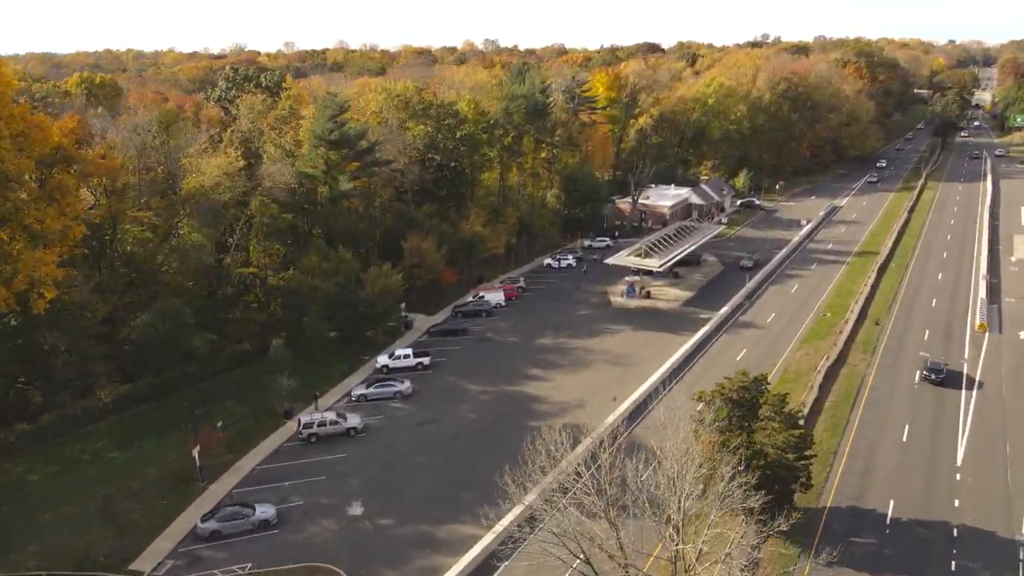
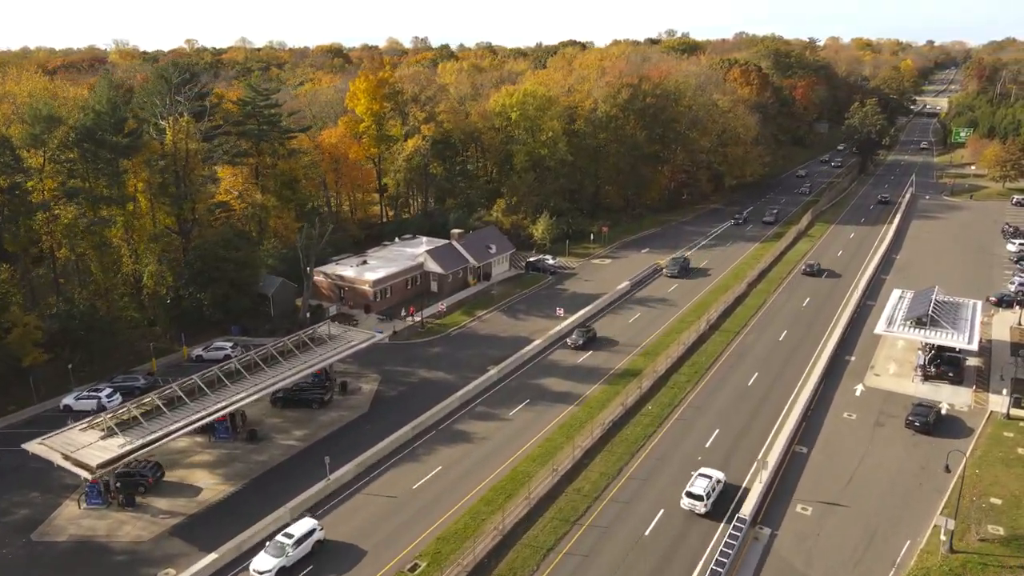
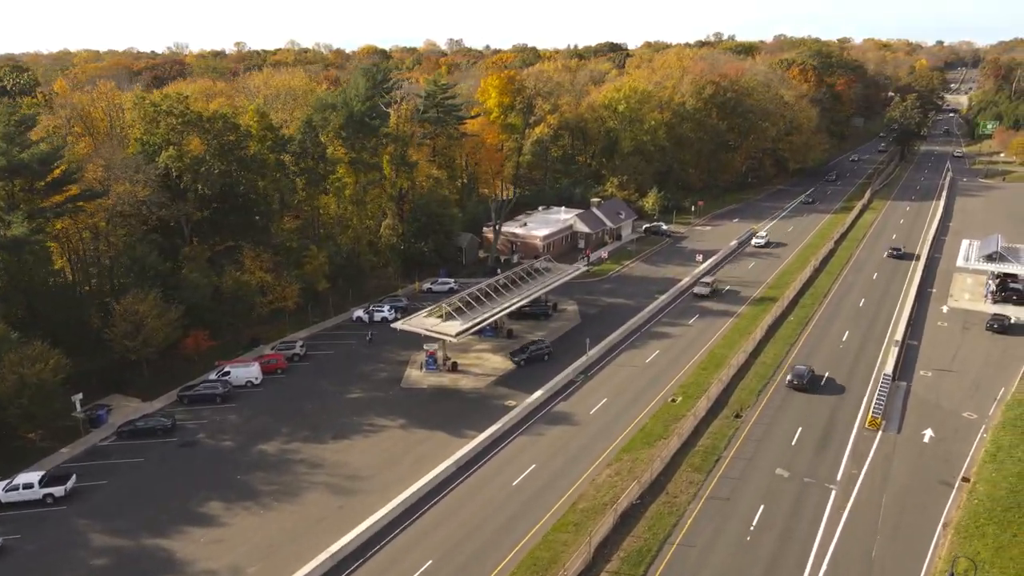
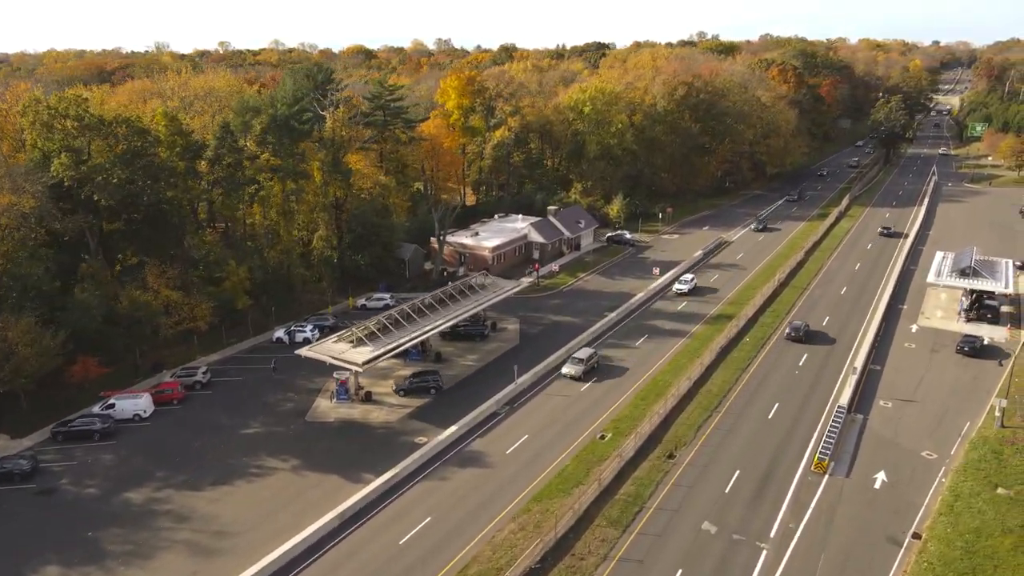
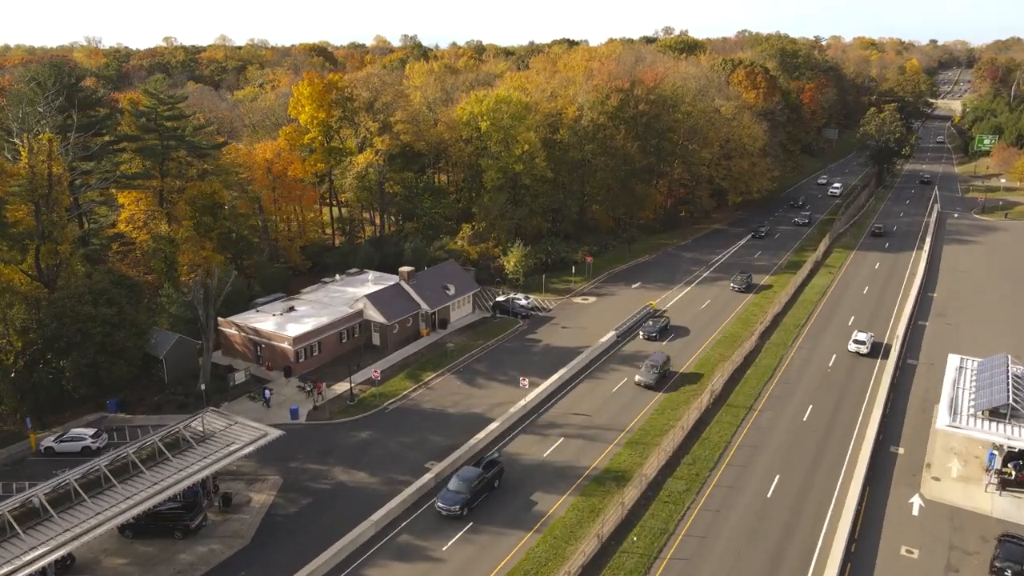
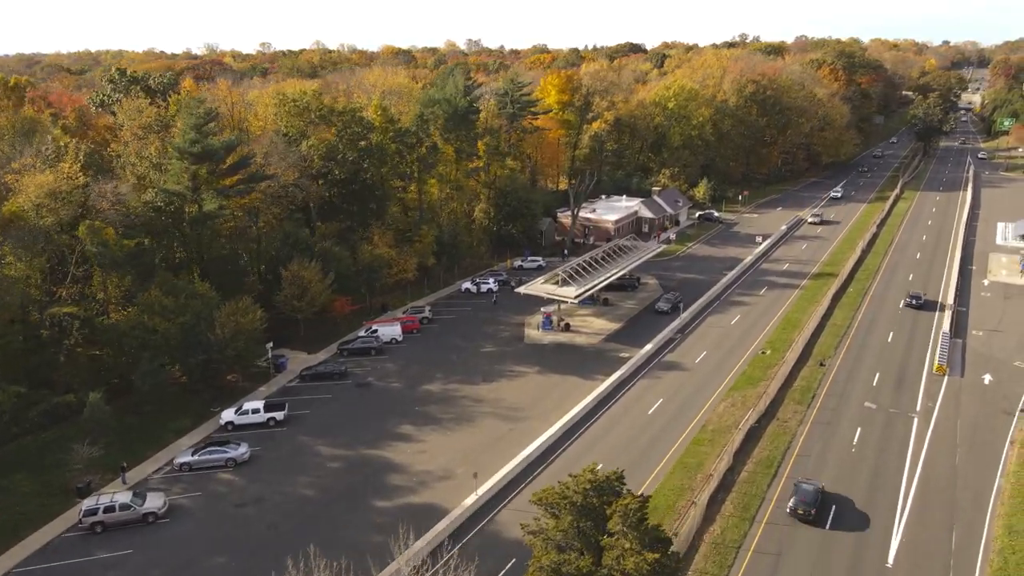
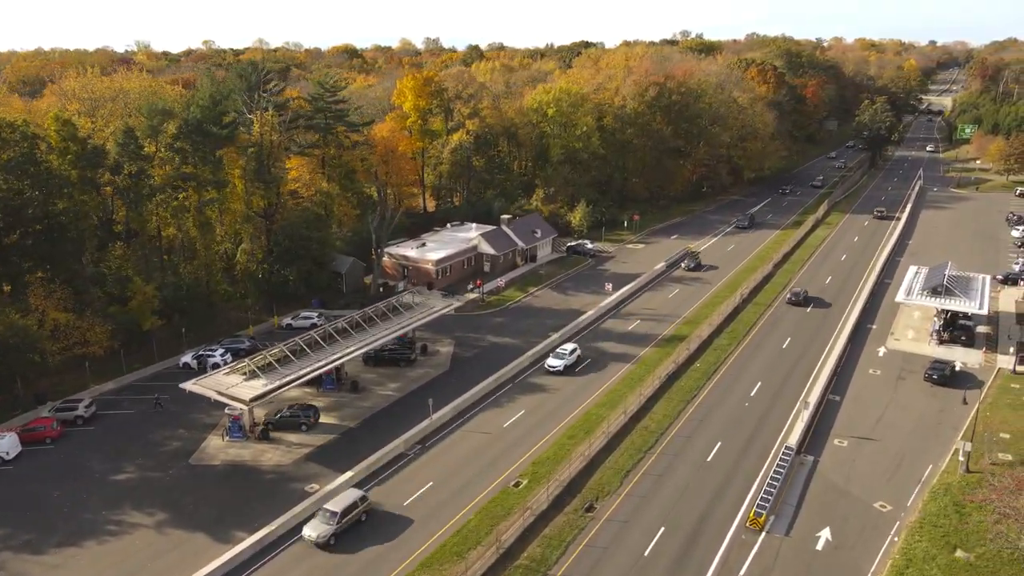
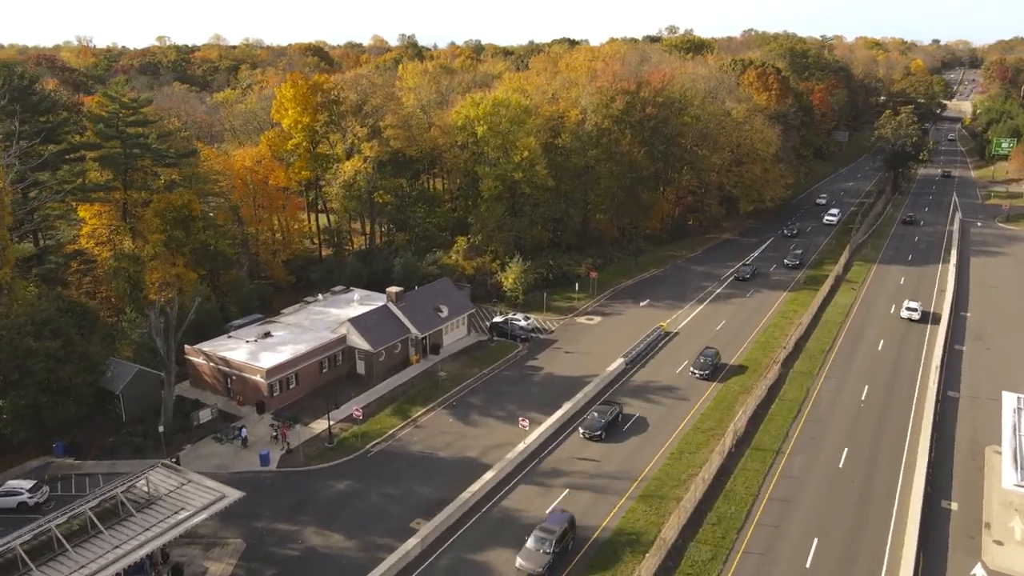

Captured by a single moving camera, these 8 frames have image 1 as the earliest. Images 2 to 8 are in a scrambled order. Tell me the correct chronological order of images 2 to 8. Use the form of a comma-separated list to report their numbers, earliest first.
6, 3, 4, 7, 2, 5, 8
